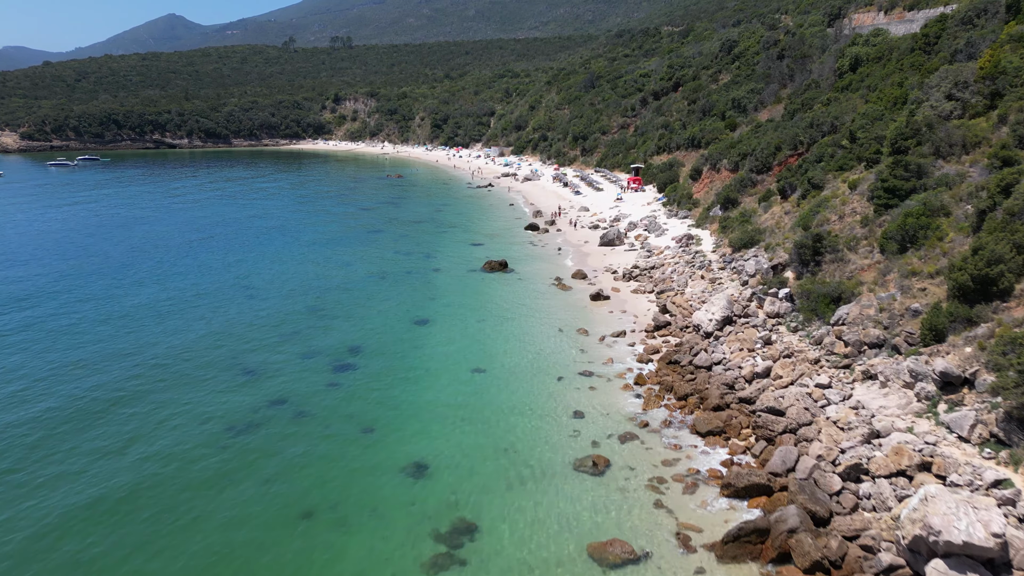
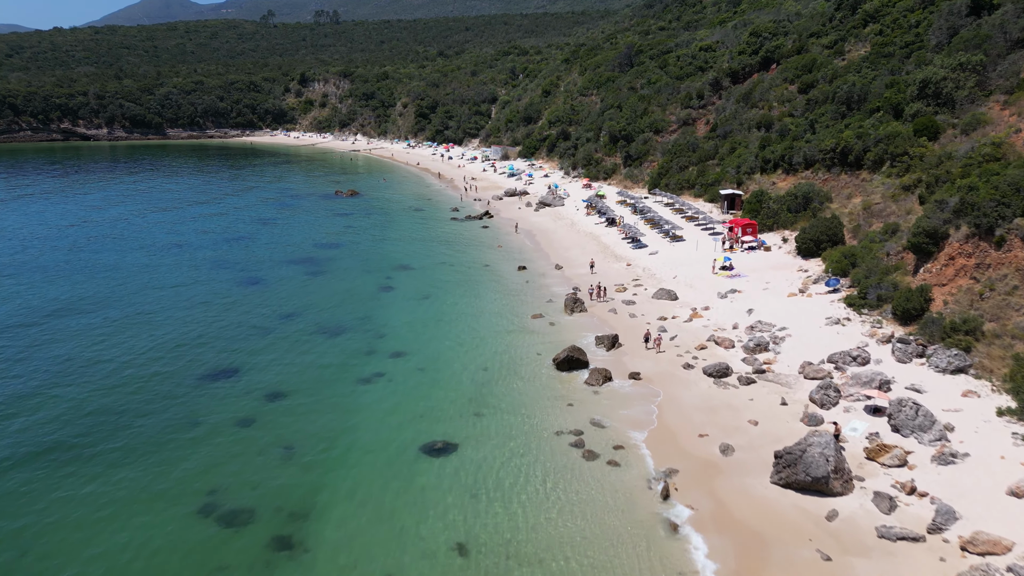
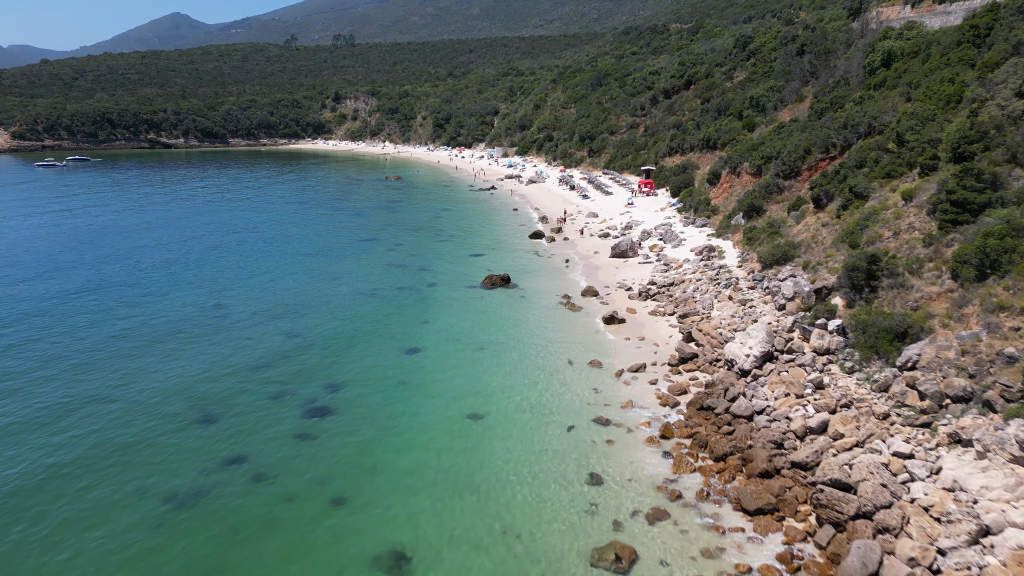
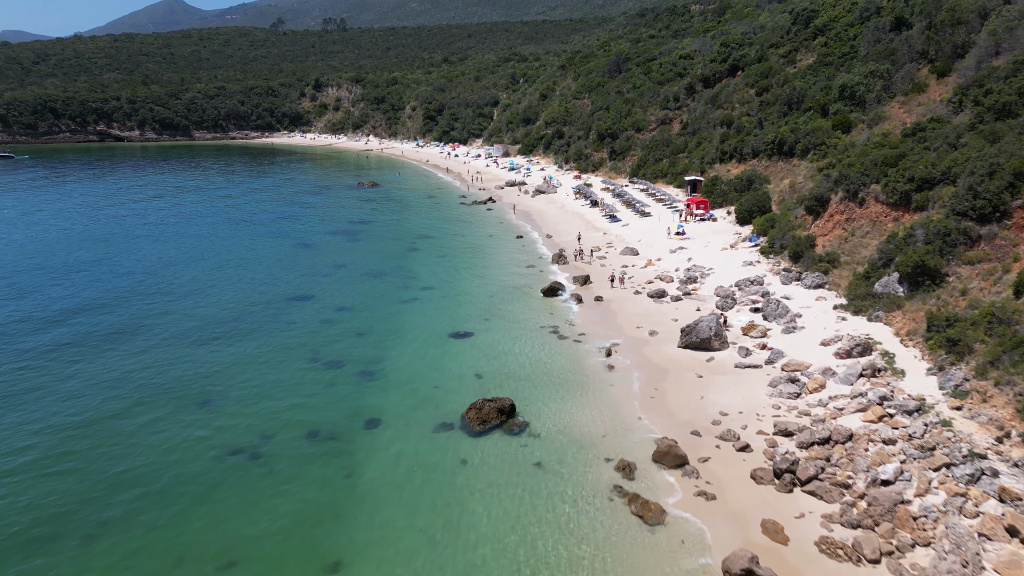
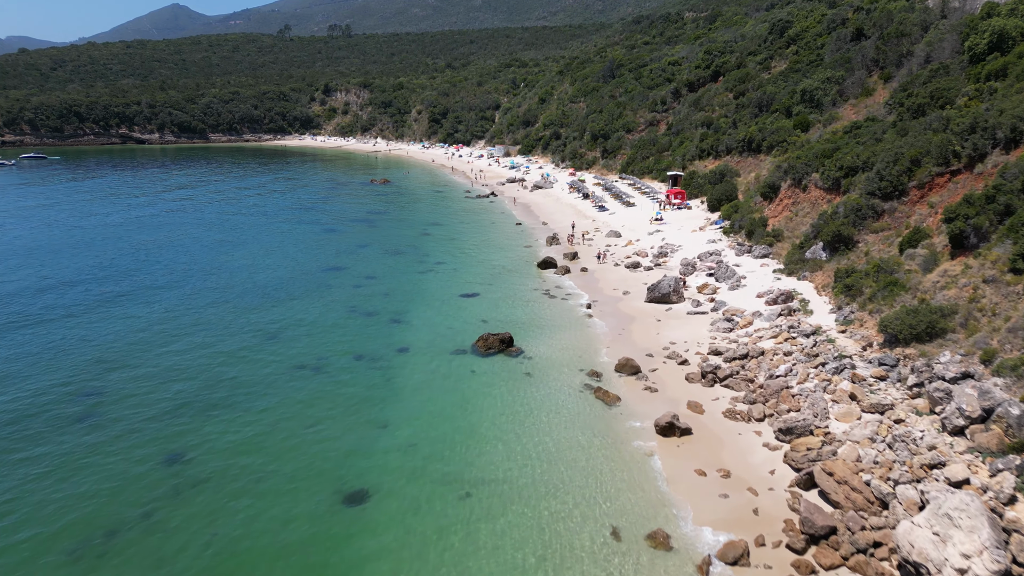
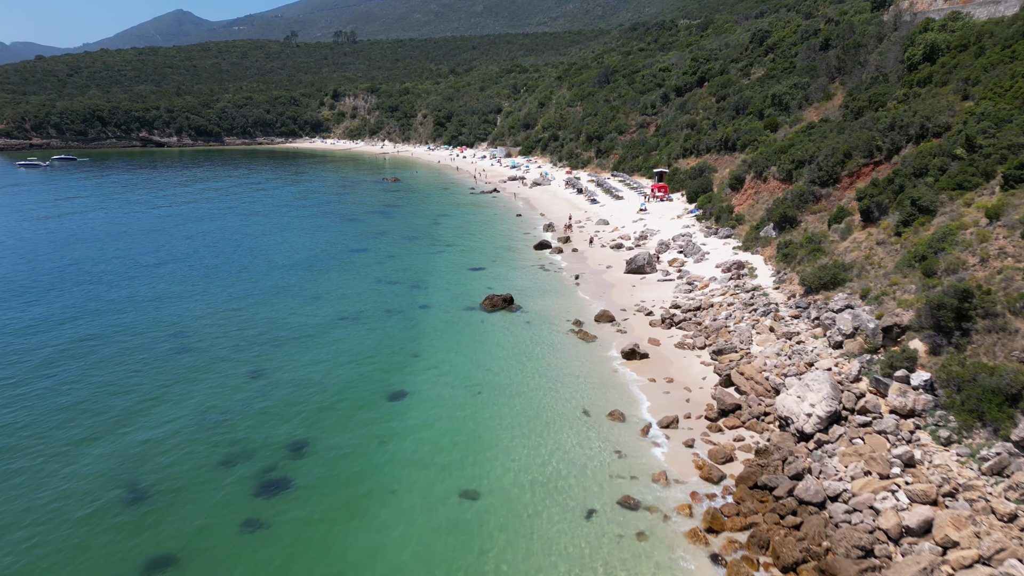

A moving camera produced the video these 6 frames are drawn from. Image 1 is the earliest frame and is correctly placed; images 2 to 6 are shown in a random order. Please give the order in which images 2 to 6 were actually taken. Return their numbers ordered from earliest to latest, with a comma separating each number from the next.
3, 6, 5, 4, 2
